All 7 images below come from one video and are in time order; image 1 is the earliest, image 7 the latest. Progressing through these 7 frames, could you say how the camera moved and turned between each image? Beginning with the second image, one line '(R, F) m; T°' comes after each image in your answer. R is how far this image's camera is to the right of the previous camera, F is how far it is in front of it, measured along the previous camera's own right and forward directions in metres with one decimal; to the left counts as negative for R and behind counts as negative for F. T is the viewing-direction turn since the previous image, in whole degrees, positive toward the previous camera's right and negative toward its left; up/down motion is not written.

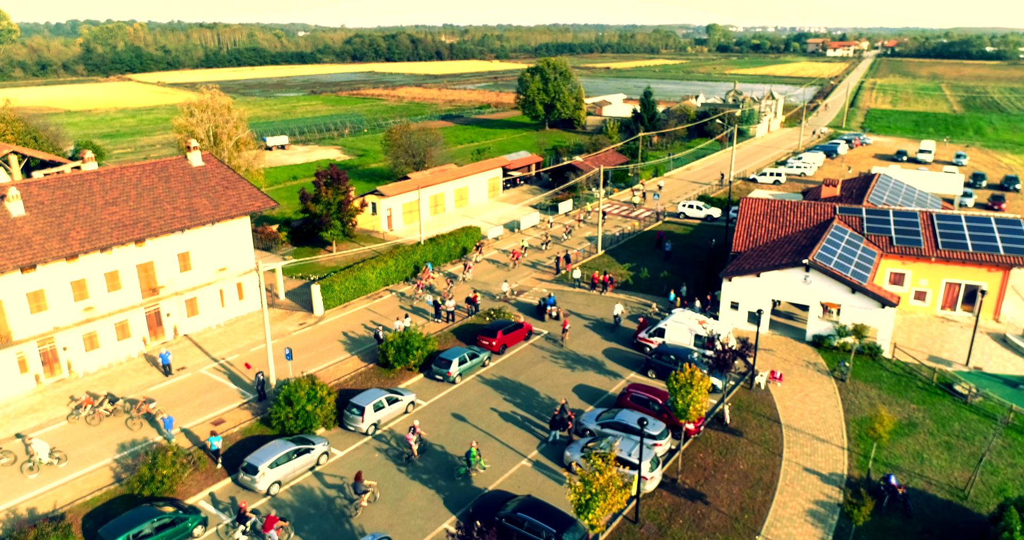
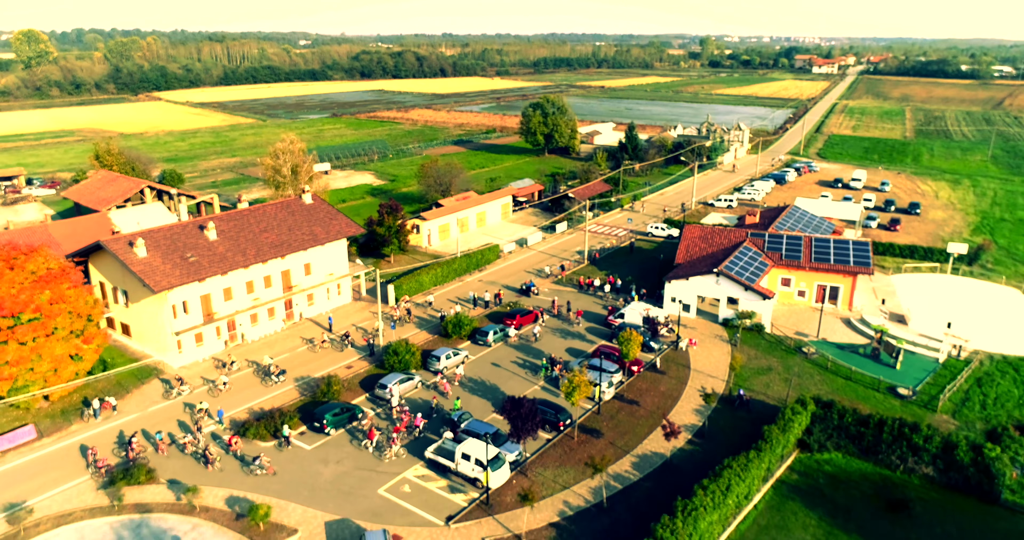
(-0.5, -7.7) m; 0°
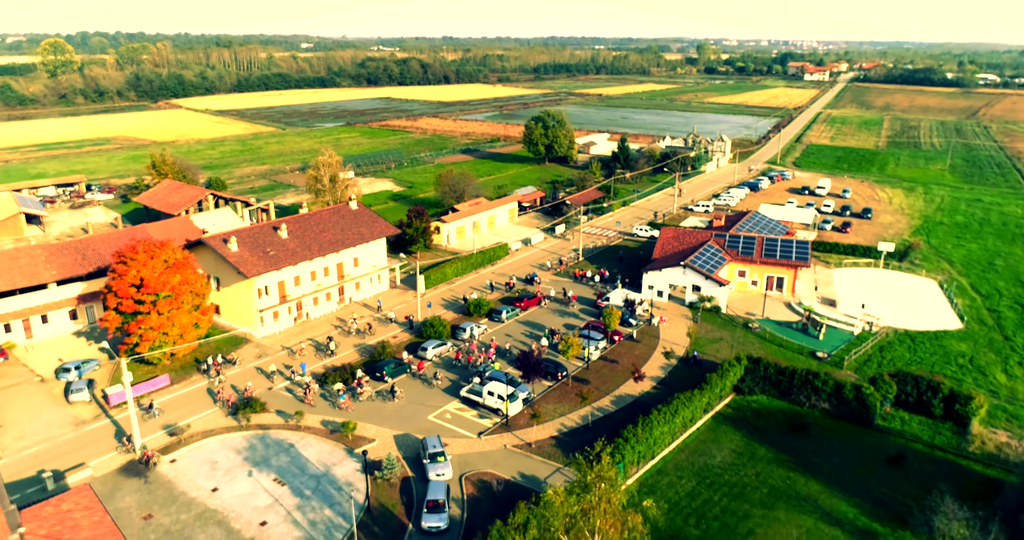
(-0.4, -5.7) m; 0°
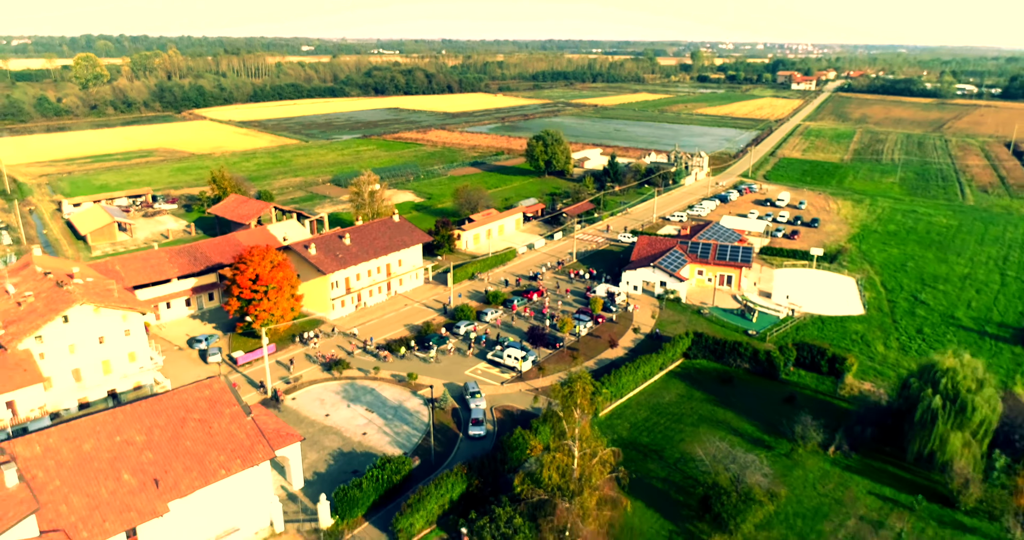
(-0.6, -8.3) m; 0°
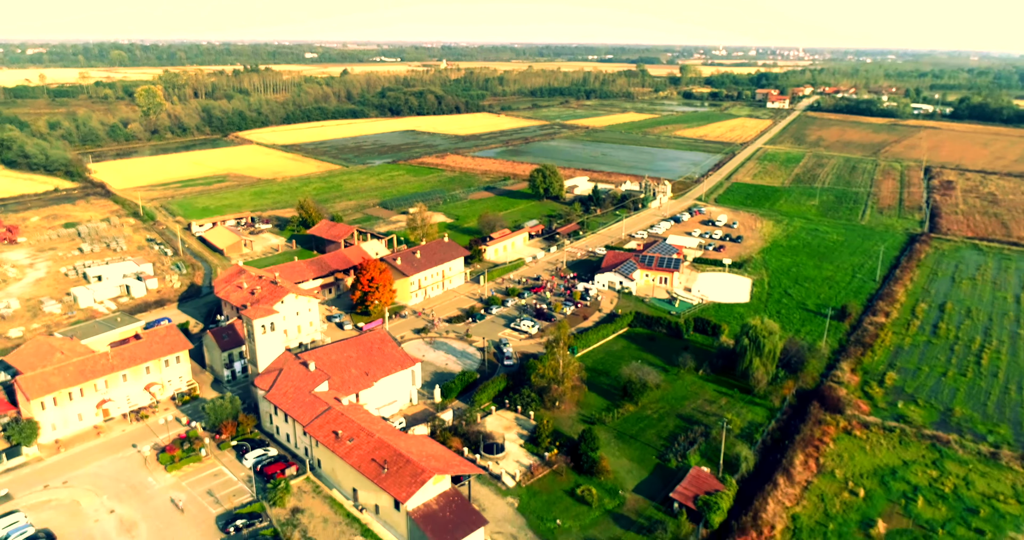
(-1.1, -19.8) m; 0°
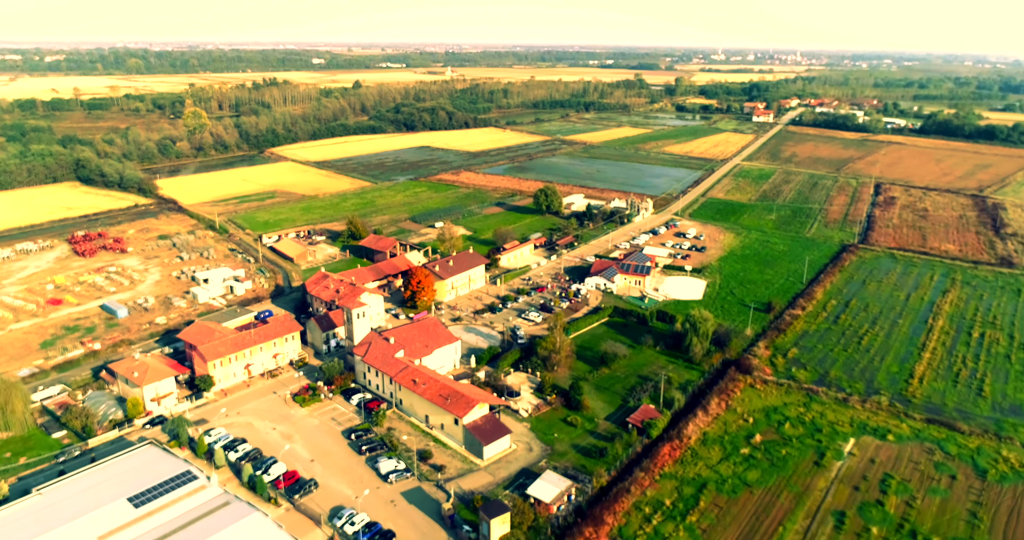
(-0.9, -17.6) m; 0°
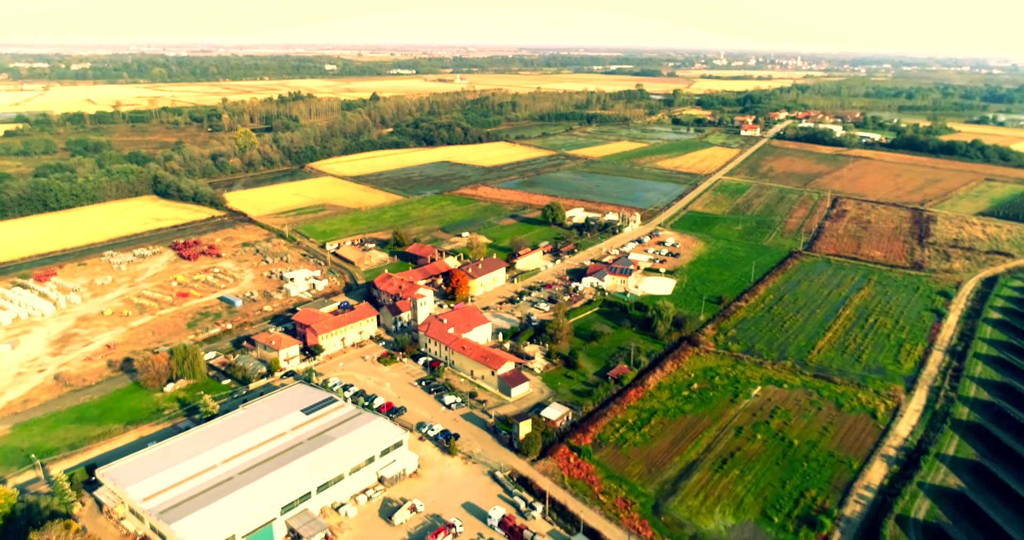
(-1.3, -22.9) m; 0°
